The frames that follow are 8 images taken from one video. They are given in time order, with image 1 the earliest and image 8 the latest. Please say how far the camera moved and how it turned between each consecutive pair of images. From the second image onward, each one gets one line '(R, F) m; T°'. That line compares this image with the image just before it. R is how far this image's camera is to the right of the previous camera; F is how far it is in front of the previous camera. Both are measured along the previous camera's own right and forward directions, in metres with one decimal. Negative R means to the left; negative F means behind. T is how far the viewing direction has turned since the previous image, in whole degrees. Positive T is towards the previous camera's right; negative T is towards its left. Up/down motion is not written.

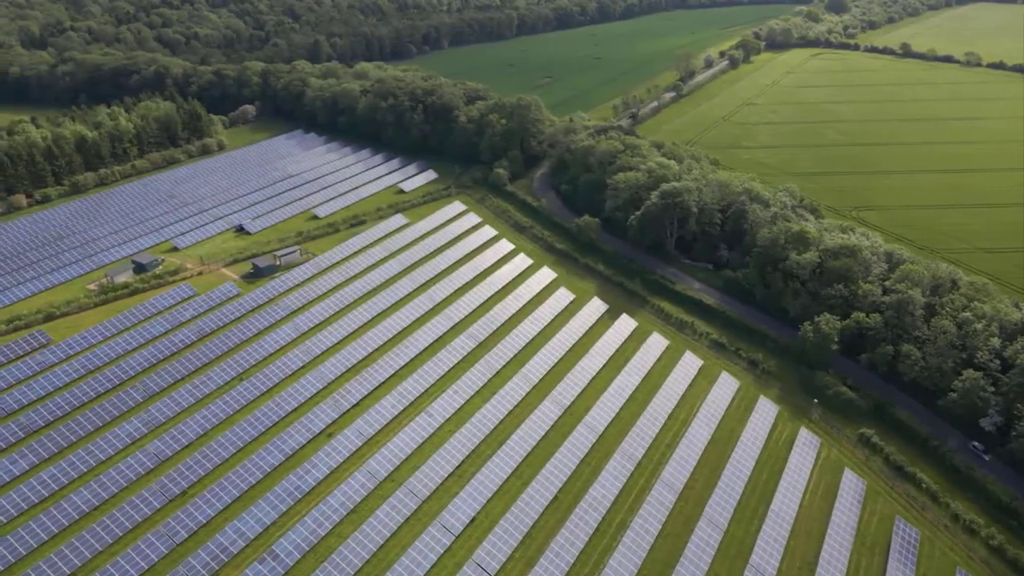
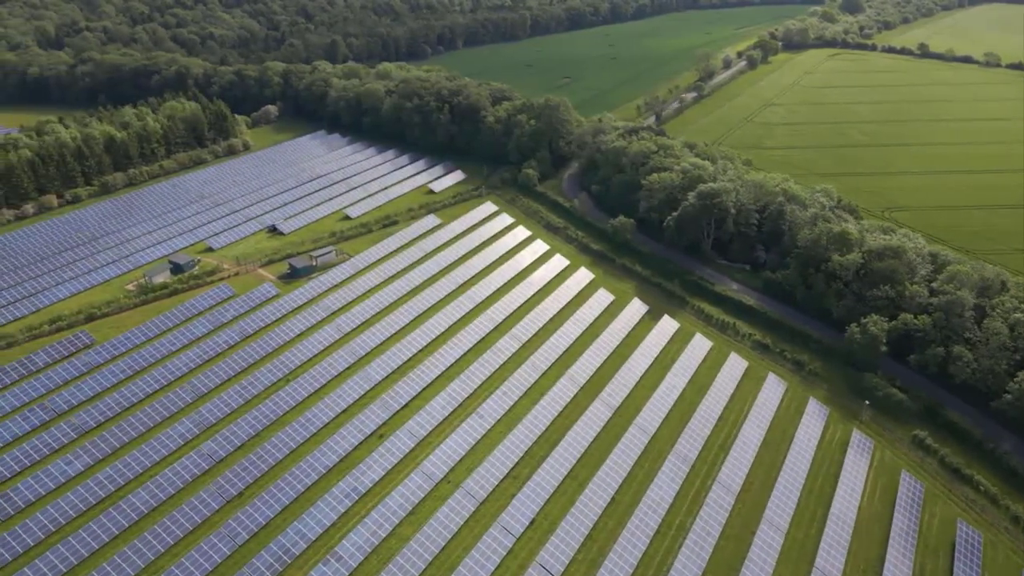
(-3.5, +0.1) m; 0°
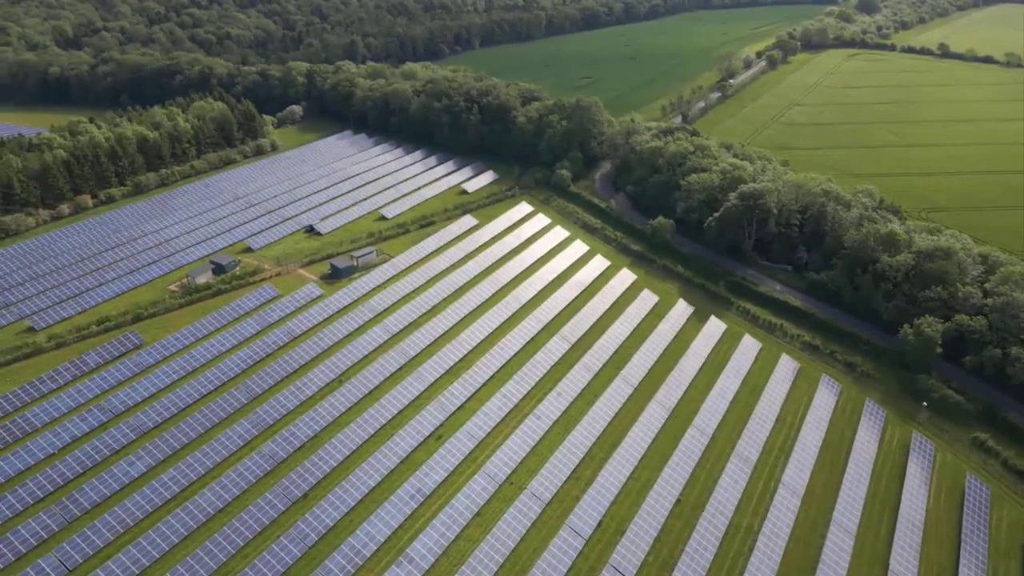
(-3.9, +0.1) m; 0°
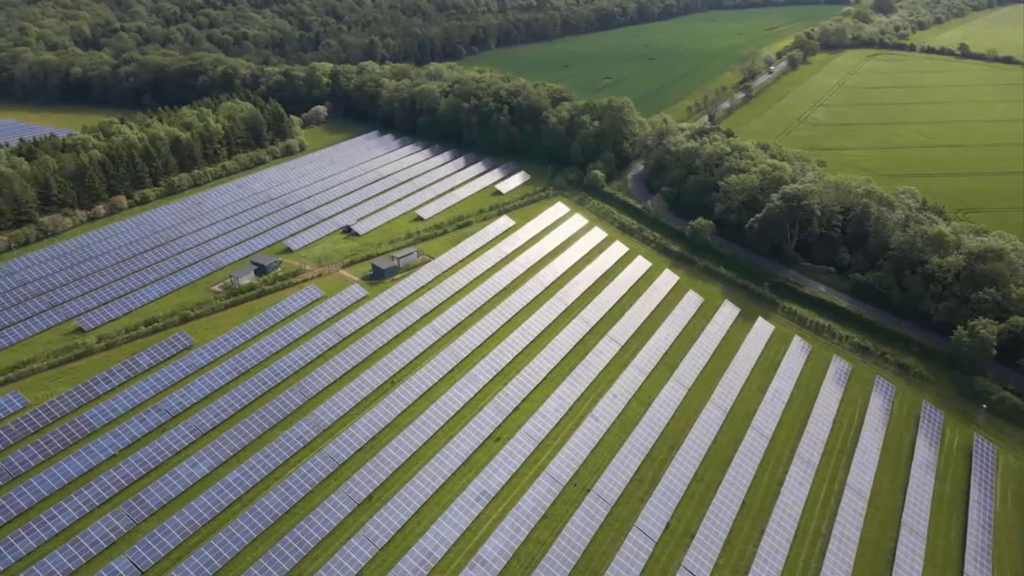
(-3.9, +0.1) m; 0°
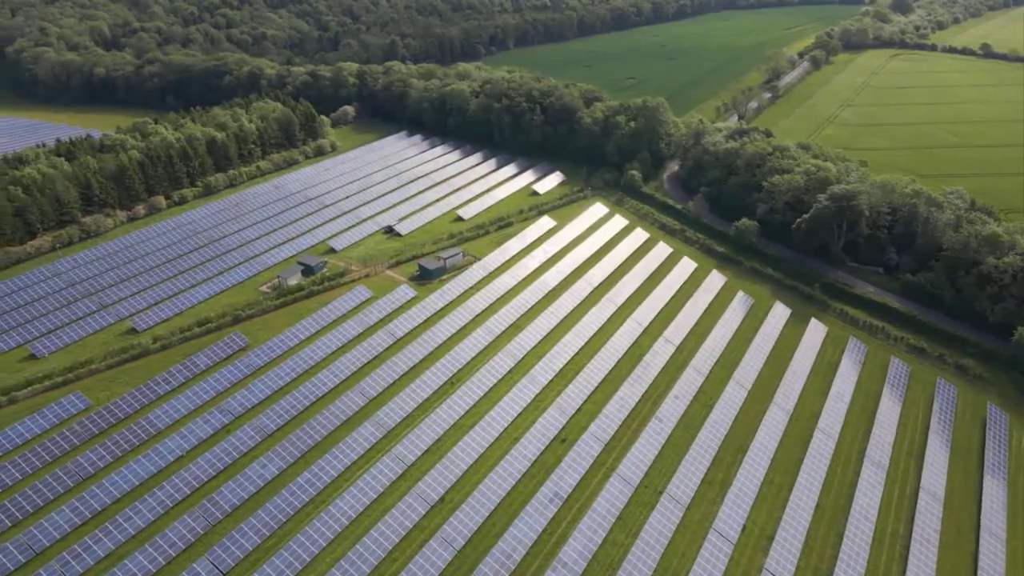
(-4.4, +0.1) m; 0°
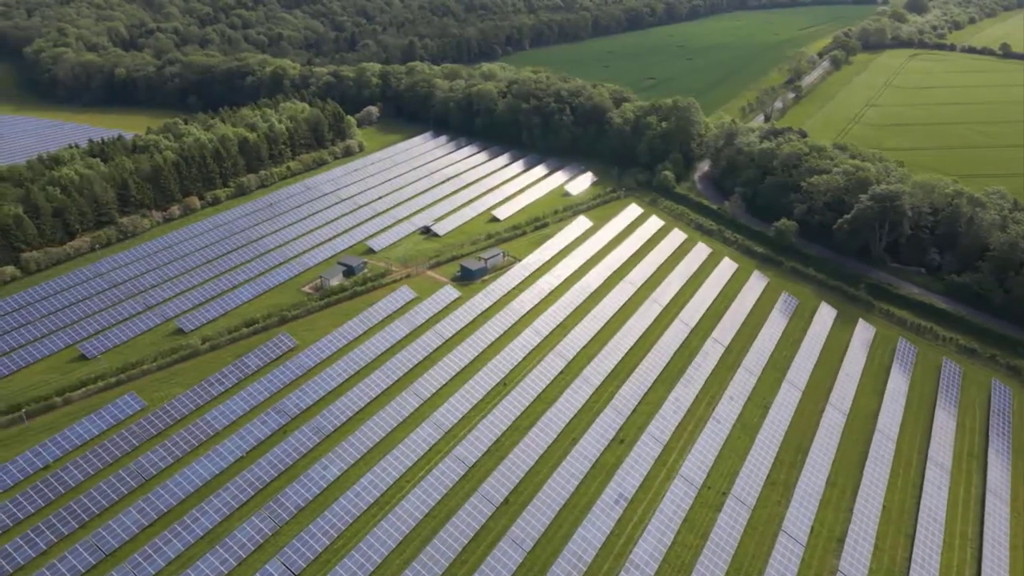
(-3.9, +0.1) m; 0°
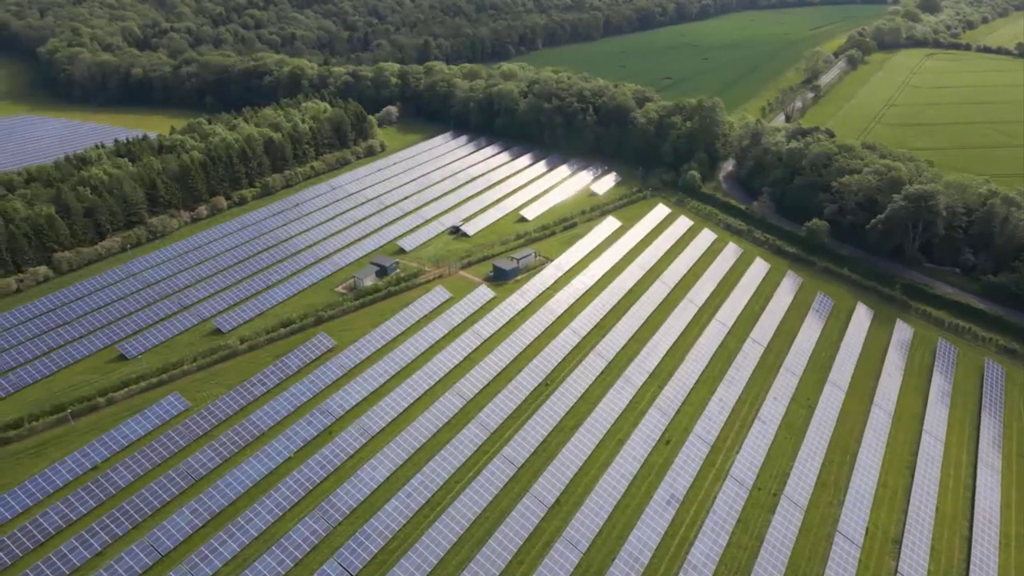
(-3.1, +0.1) m; 0°
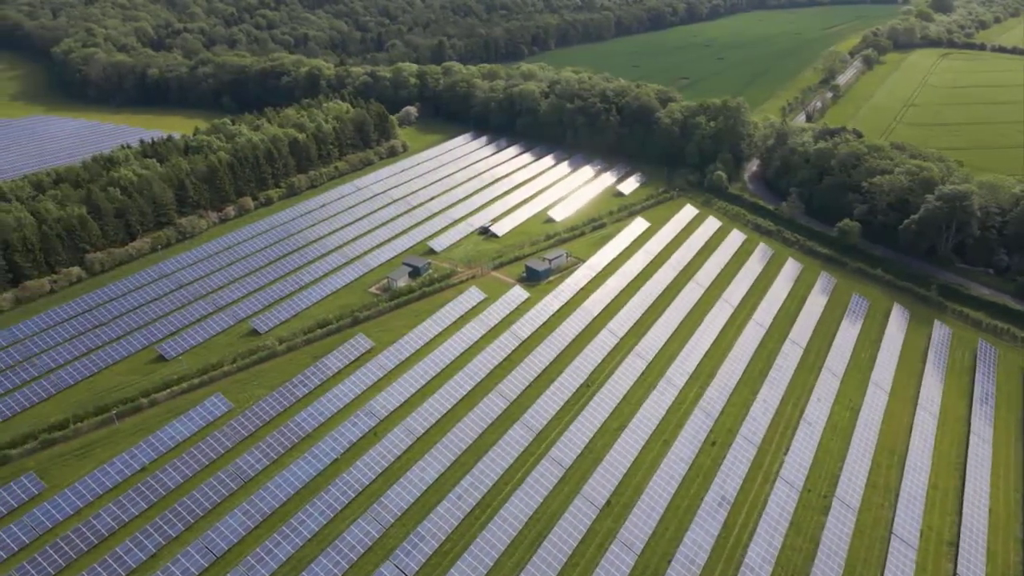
(-3.0, +0.1) m; 0°
